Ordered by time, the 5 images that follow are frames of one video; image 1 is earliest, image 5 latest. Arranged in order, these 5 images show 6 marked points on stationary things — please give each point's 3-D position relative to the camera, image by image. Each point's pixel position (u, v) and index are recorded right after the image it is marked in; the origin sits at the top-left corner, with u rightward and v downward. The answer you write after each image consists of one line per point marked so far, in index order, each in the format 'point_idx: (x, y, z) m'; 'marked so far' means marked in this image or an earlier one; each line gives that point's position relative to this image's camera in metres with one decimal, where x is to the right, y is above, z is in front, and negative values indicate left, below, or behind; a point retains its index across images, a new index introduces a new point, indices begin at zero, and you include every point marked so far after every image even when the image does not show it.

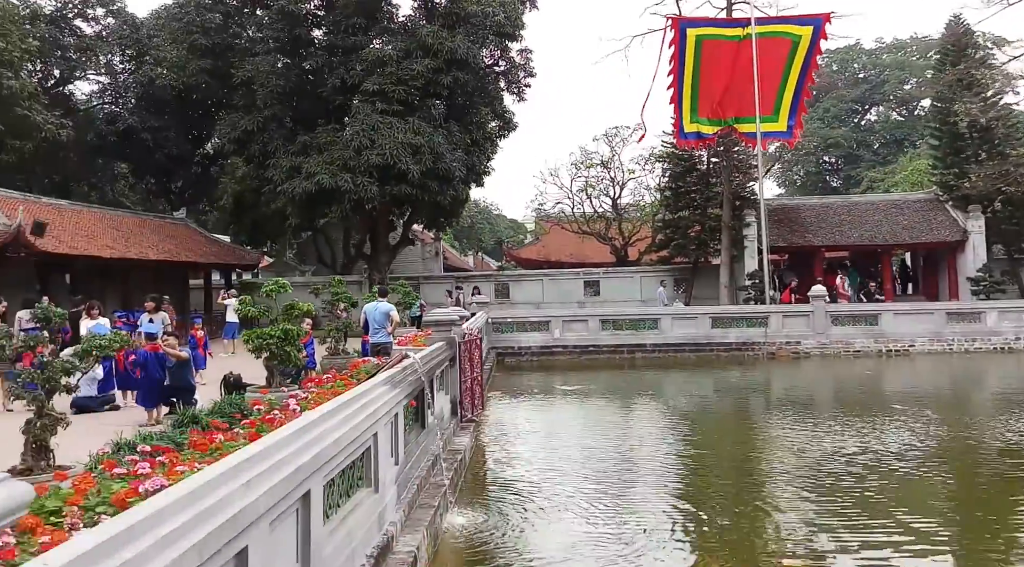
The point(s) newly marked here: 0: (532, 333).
0: (+0.4, -1.0, +19.7) m
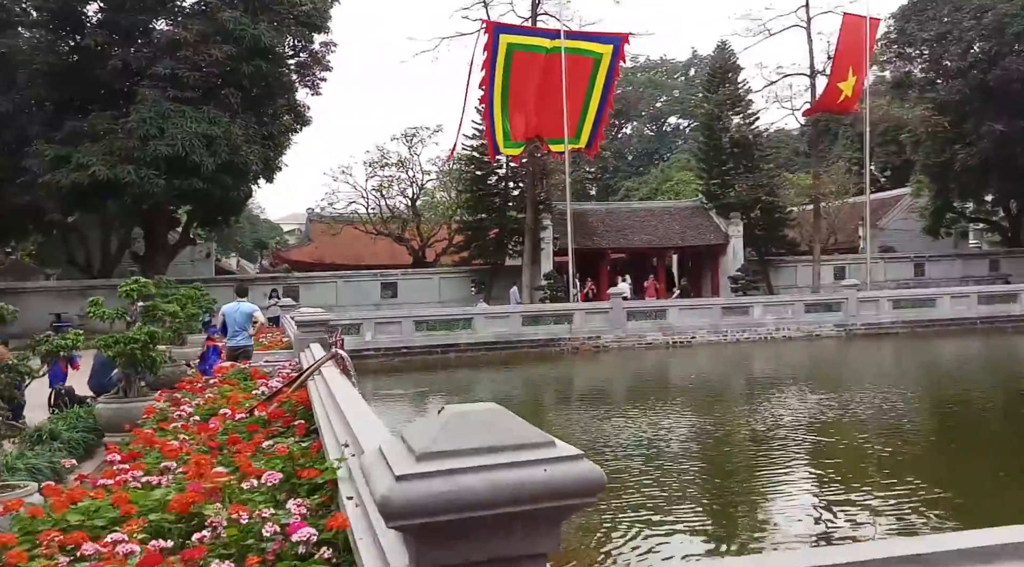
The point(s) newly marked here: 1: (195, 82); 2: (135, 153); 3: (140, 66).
0: (-3.4, -1.1, +19.0) m
1: (-5.7, +3.7, +17.6) m
2: (-6.5, +2.3, +17.2) m
3: (-6.7, +4.1, +17.8) m
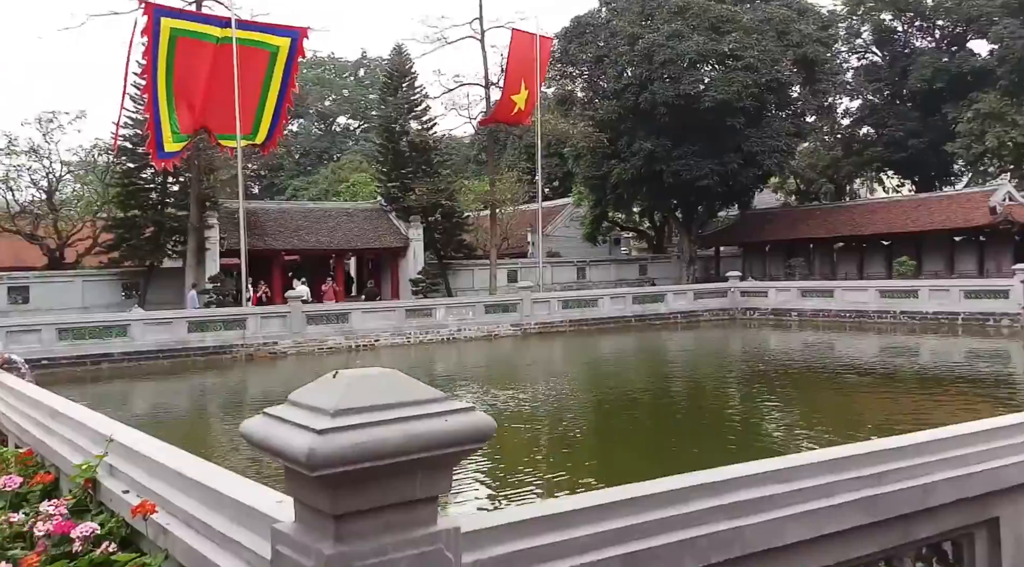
0: (-9.0, -1.1, +16.4) m
1: (-10.6, +3.7, +14.3) m
2: (-11.3, +2.4, +13.6) m
3: (-11.7, +4.1, +14.1) m
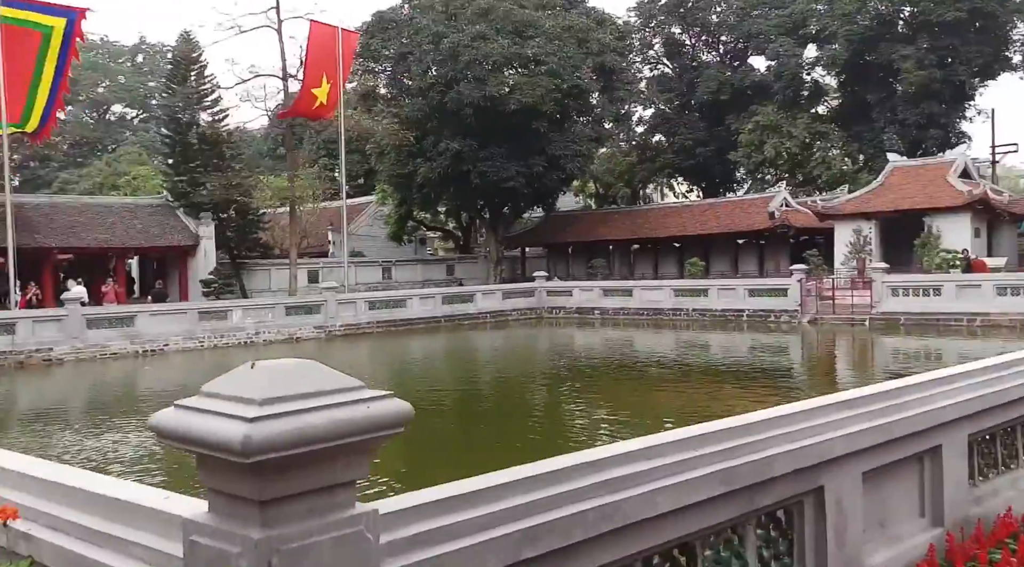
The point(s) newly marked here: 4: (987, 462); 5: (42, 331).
0: (-11.8, -1.0, +13.8) m
1: (-12.9, +3.8, +11.4) m
2: (-13.4, +2.4, +10.6) m
3: (-13.9, +4.1, +10.9) m
4: (+2.6, -1.0, +5.3) m
5: (-8.3, -0.8, +17.6) m
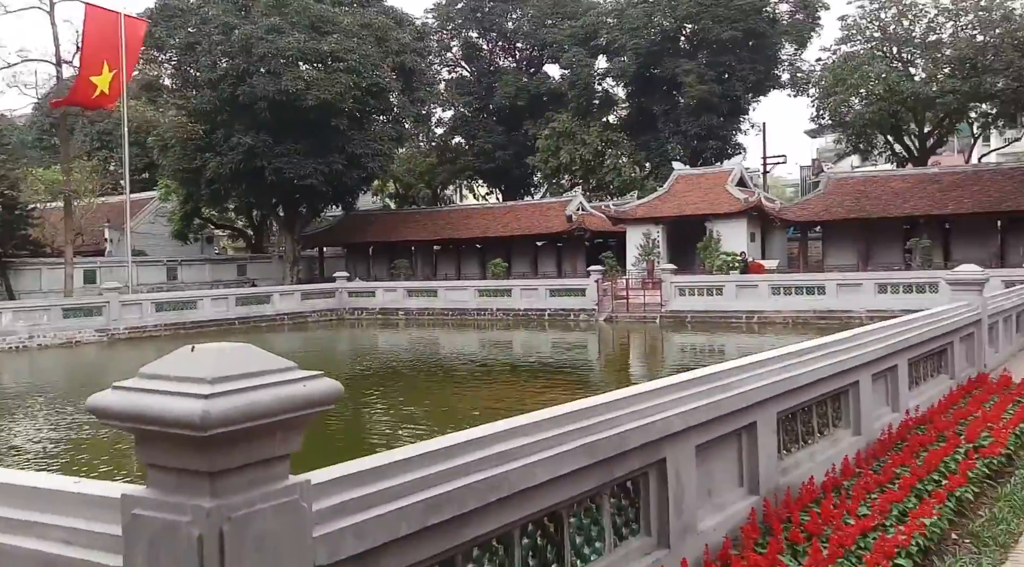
0: (-14.1, -1.0, +10.9) m
1: (-14.7, +3.8, +8.3) m
2: (-15.0, +2.5, +7.4) m
3: (-15.6, +4.2, +7.7) m
4: (+1.7, -0.9, +5.7) m
5: (-11.6, -0.8, +15.4) m
